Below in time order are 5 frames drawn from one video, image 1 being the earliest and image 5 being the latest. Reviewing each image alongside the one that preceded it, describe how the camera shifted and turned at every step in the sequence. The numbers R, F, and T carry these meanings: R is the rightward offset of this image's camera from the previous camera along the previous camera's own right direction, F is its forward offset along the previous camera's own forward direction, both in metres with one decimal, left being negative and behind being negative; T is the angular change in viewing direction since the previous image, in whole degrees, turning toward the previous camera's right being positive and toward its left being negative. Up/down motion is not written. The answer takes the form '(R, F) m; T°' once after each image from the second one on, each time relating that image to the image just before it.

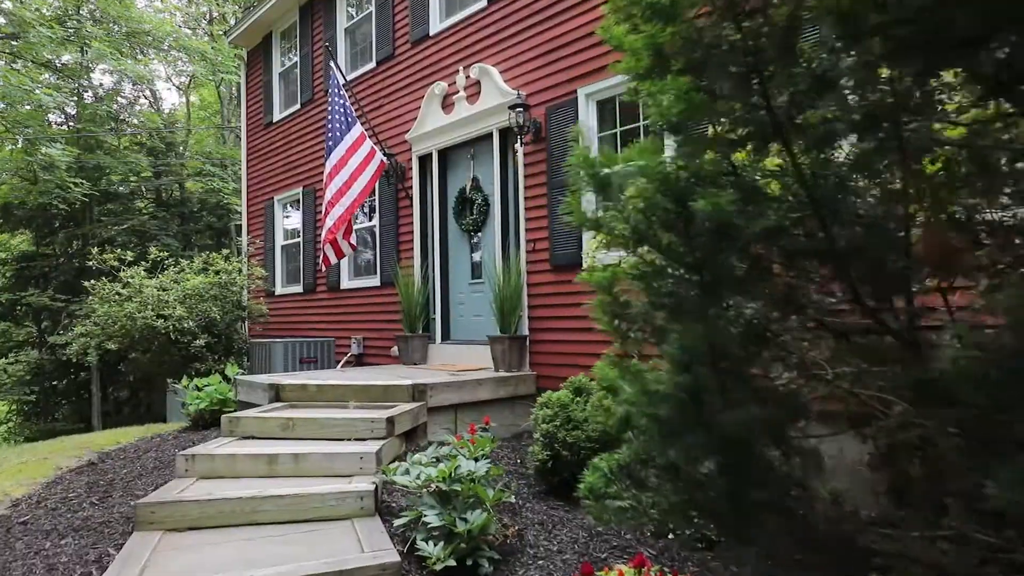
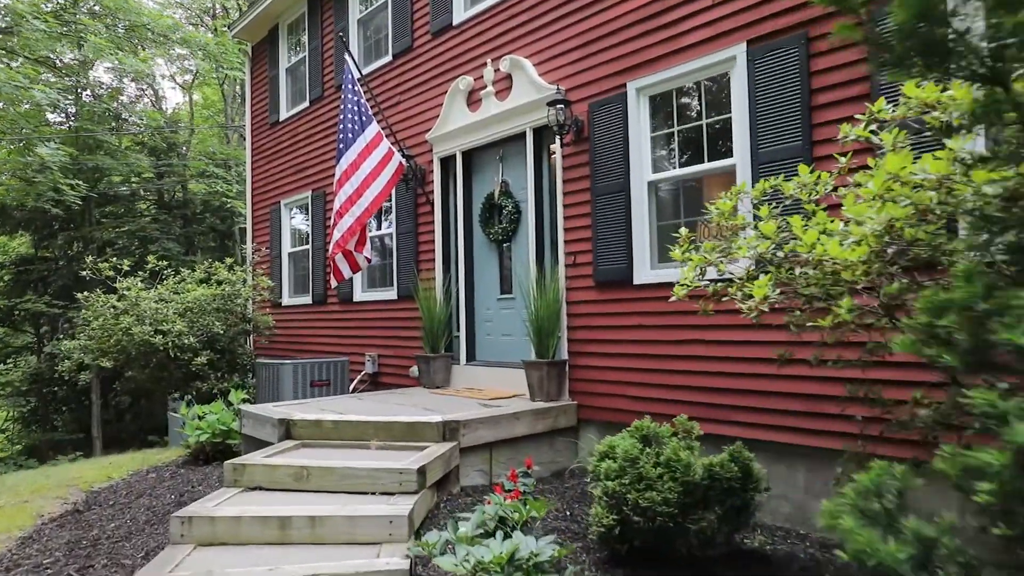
(-0.3, +0.6) m; 0°
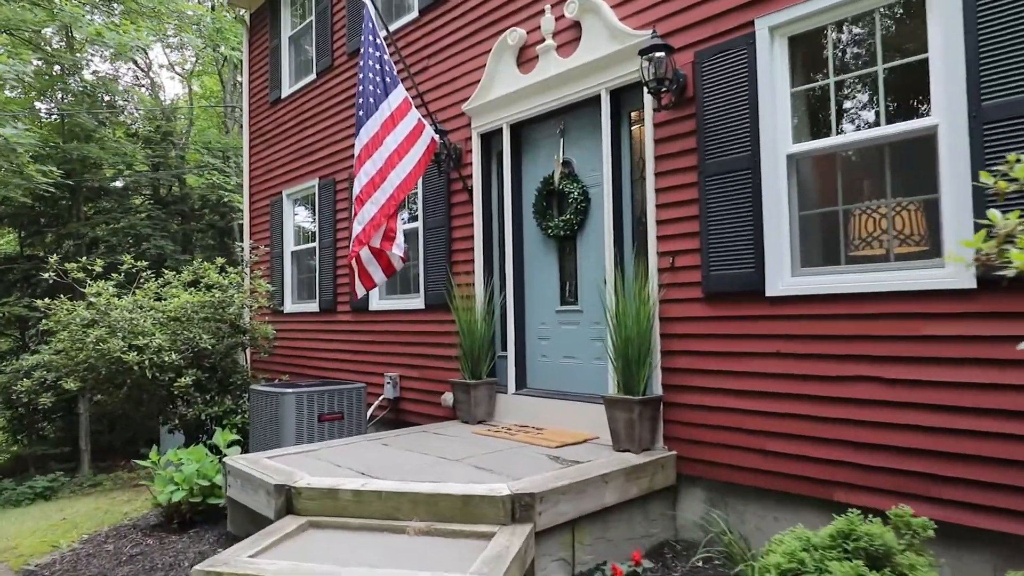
(-0.4, +1.3) m; 0°
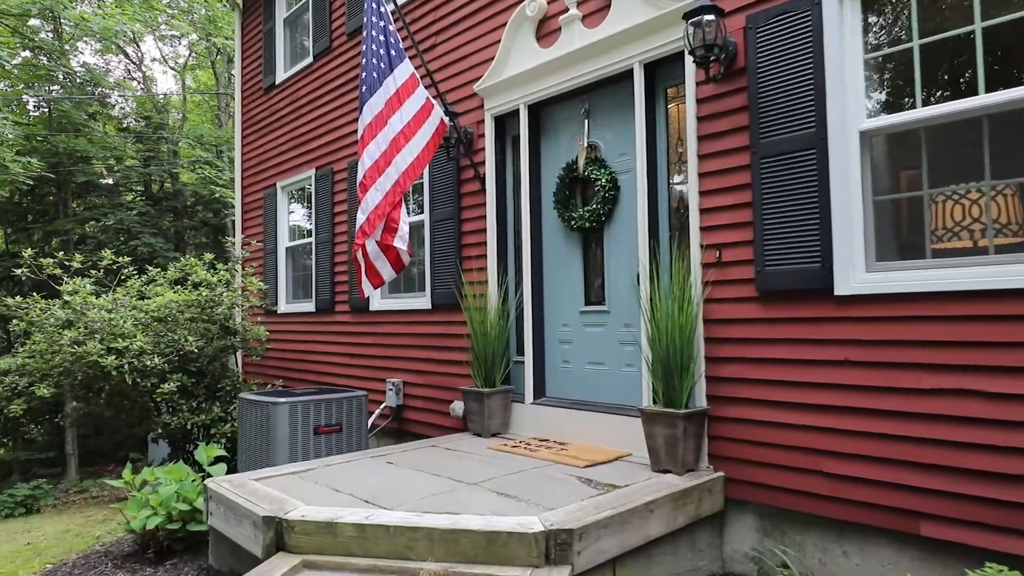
(-0.1, +0.5) m; 0°
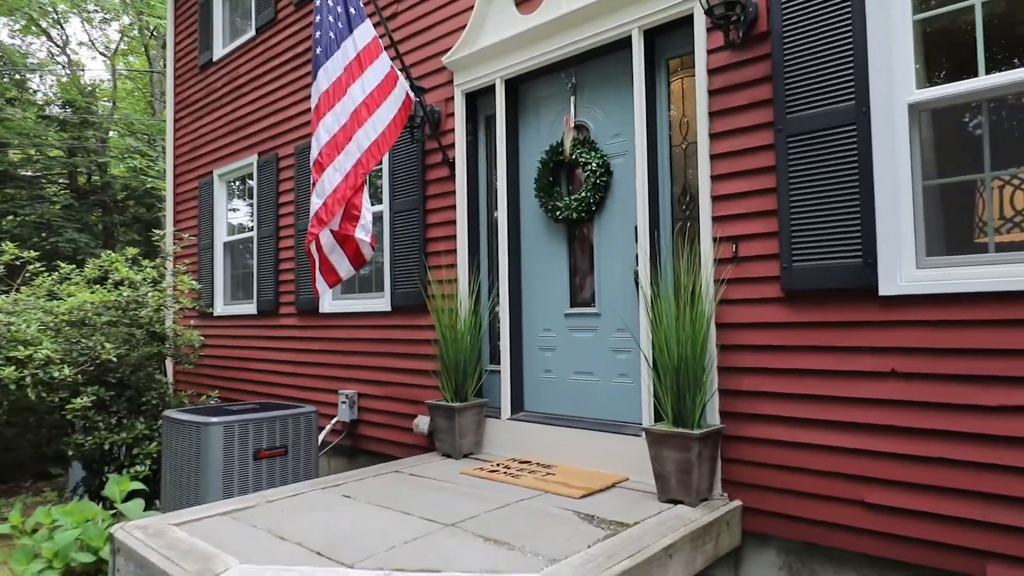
(-0.2, +0.6) m; +4°
